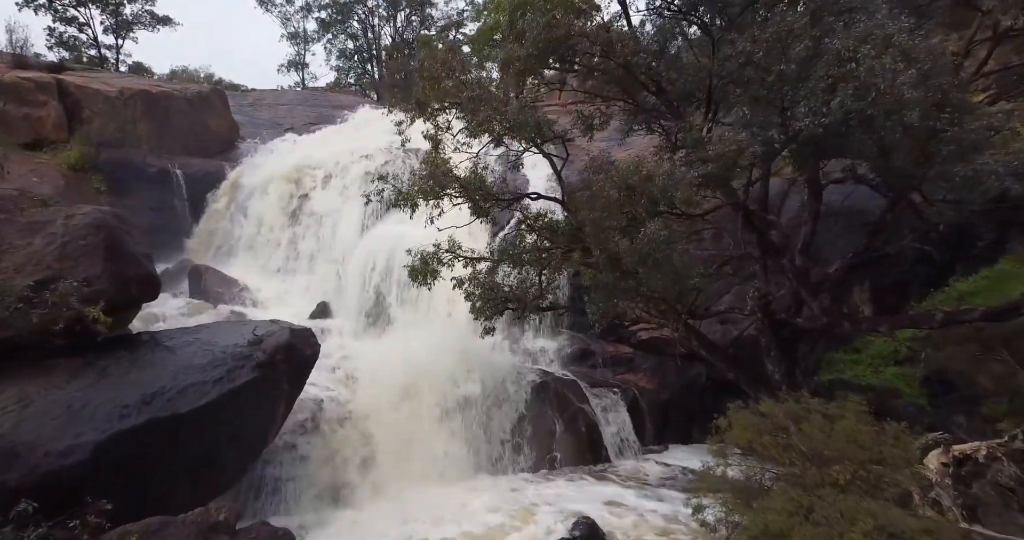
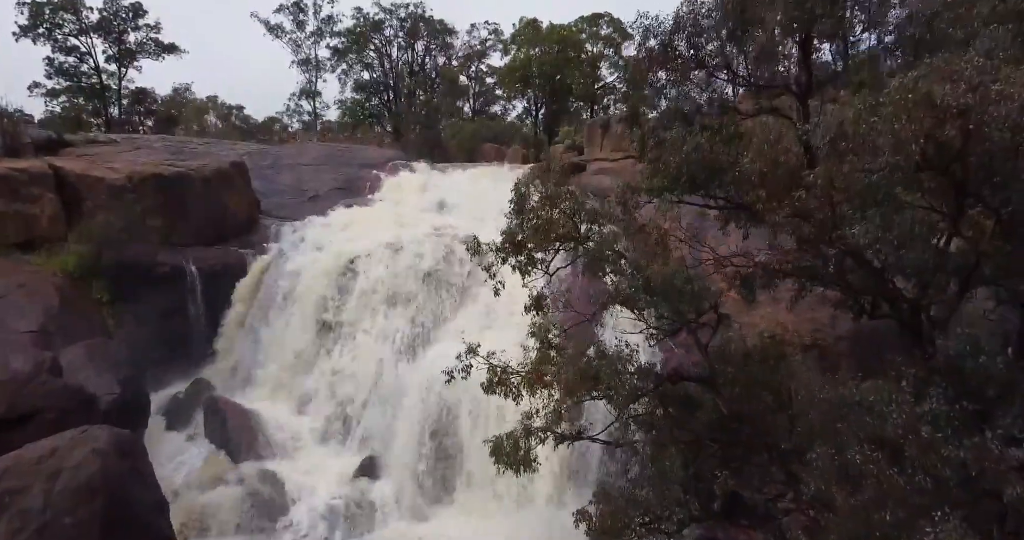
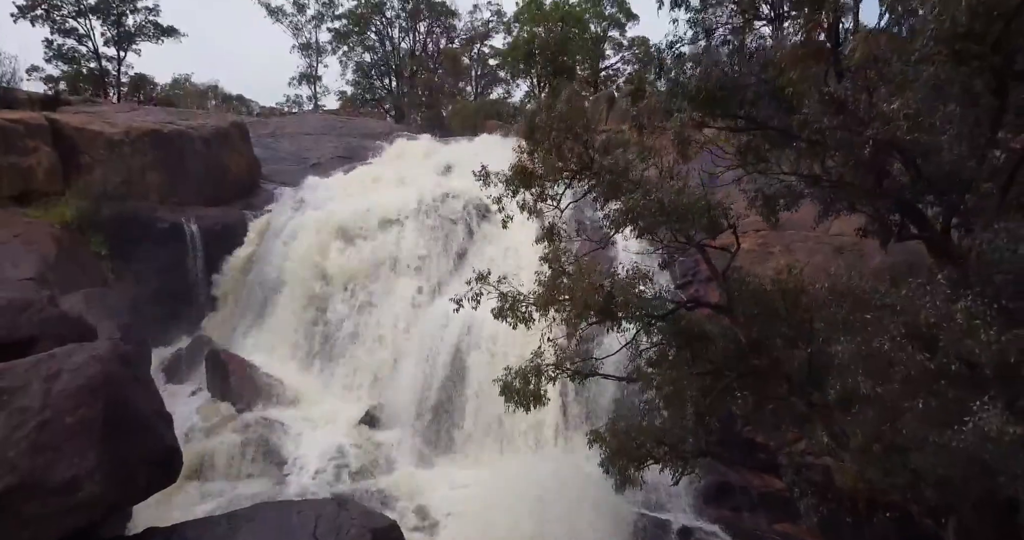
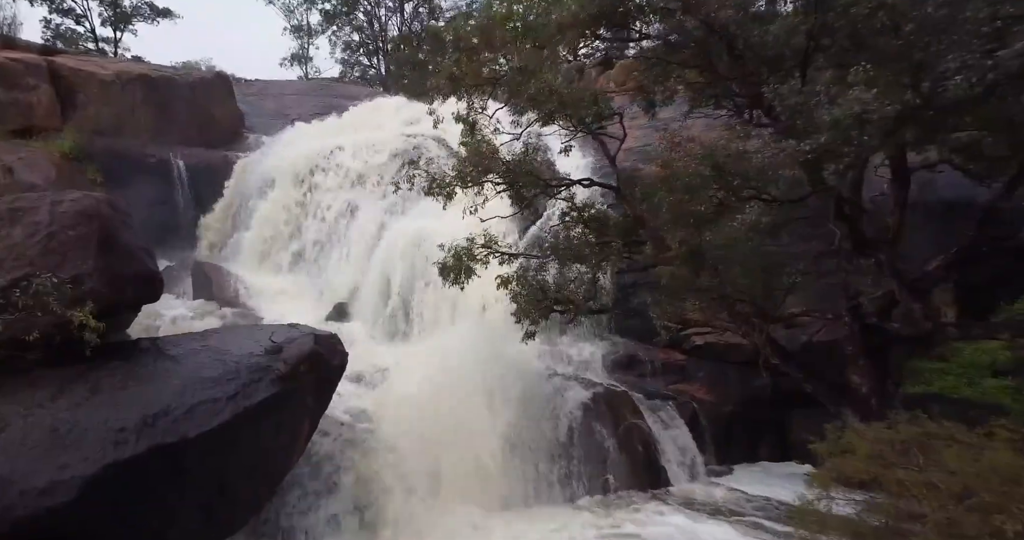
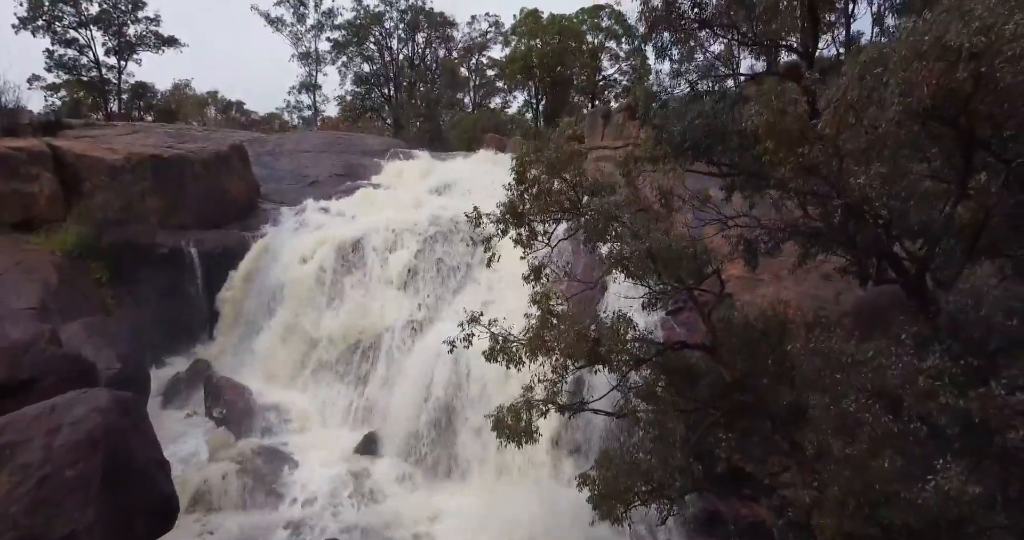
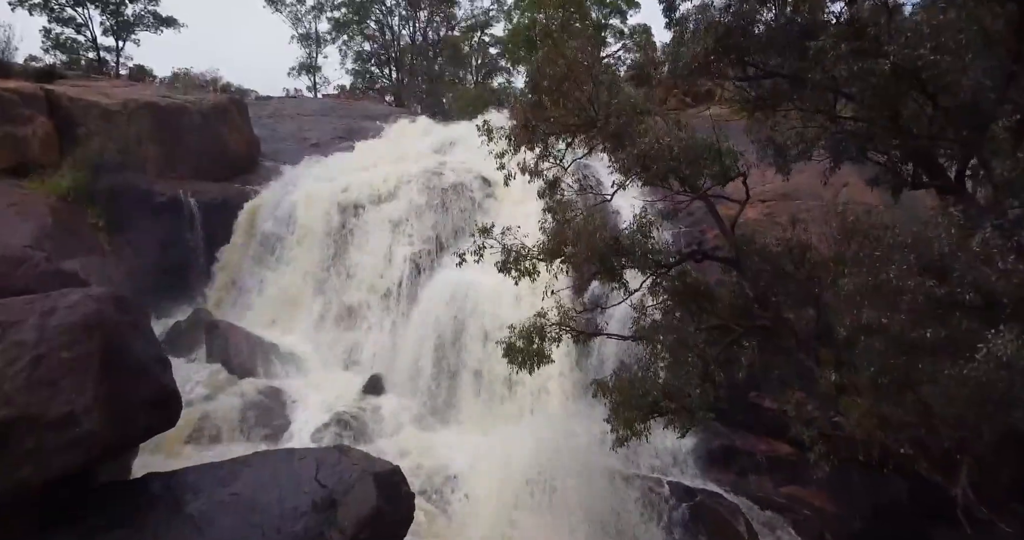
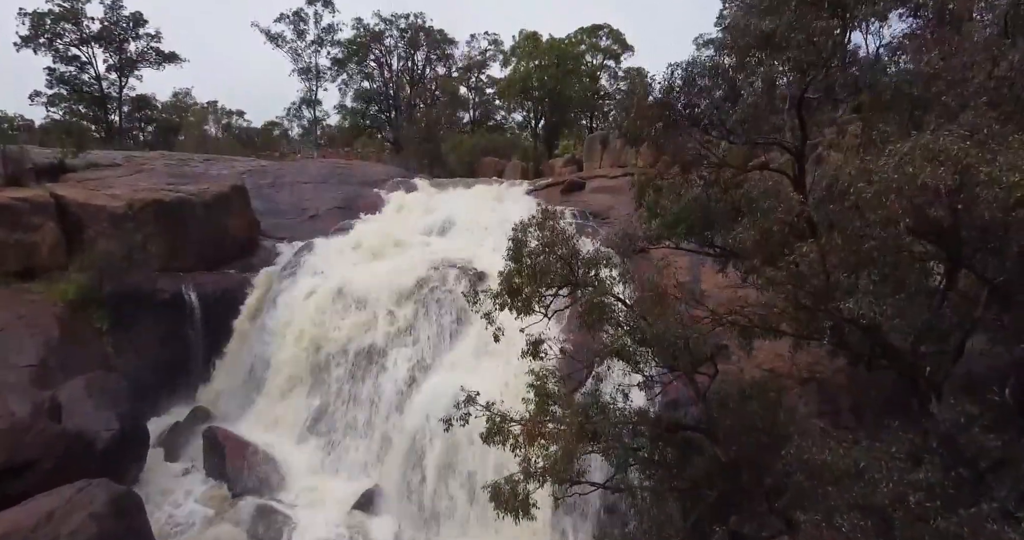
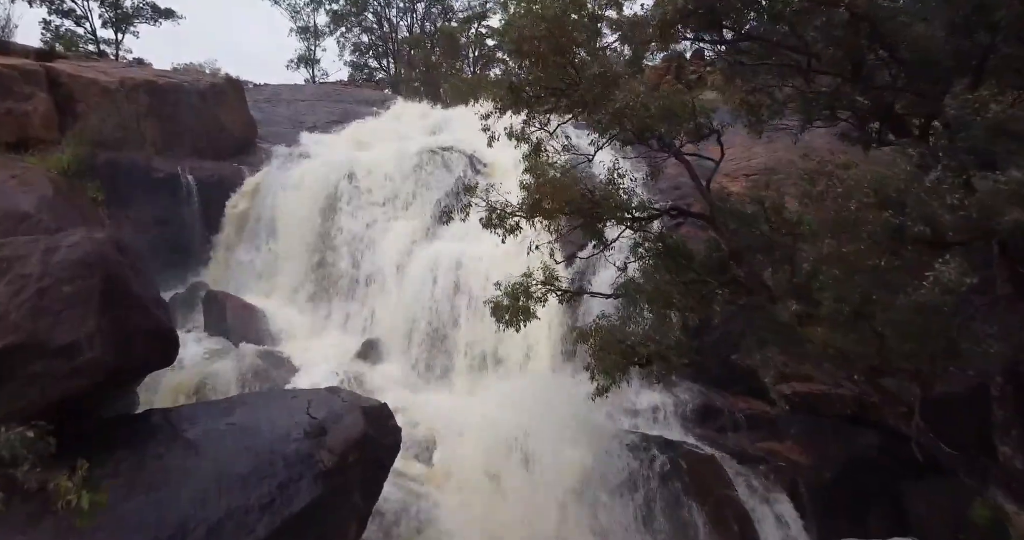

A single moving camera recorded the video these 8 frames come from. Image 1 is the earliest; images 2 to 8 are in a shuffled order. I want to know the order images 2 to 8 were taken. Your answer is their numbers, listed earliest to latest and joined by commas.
4, 8, 6, 3, 5, 2, 7
